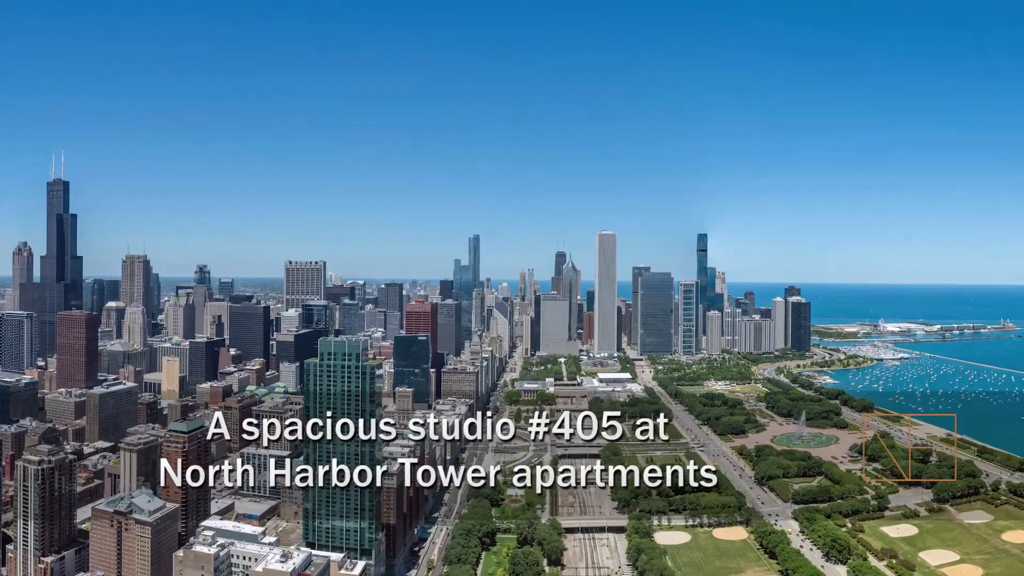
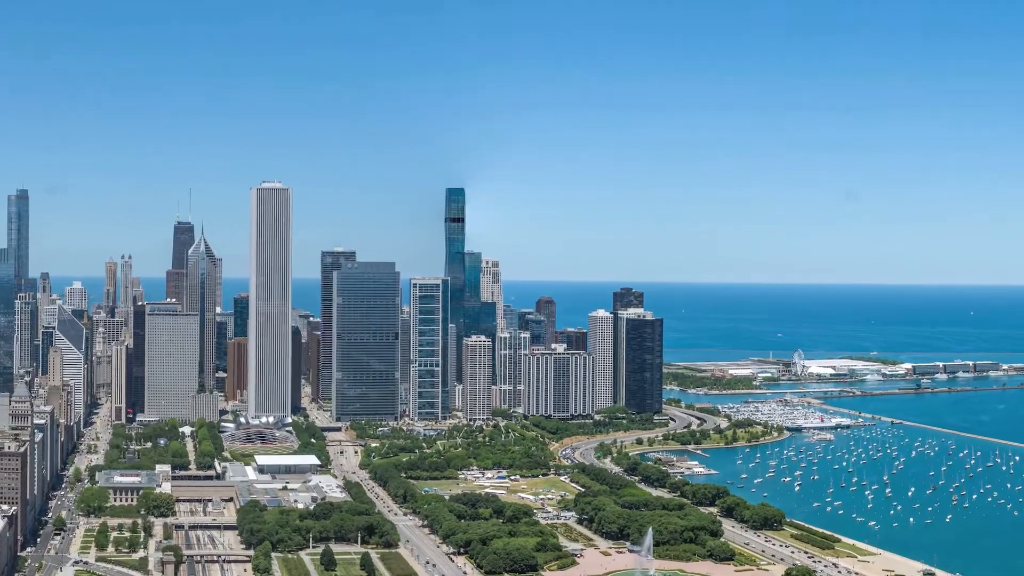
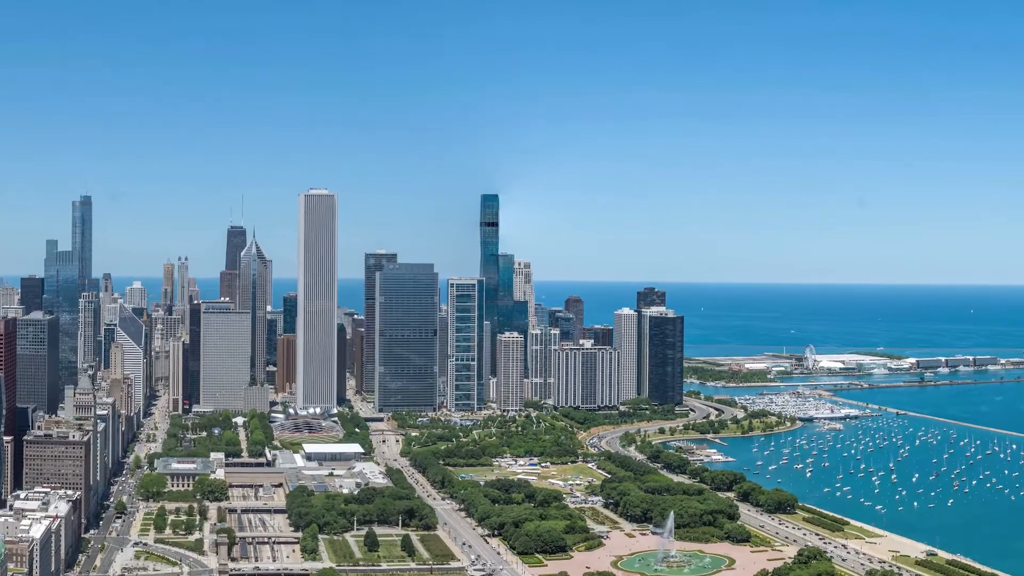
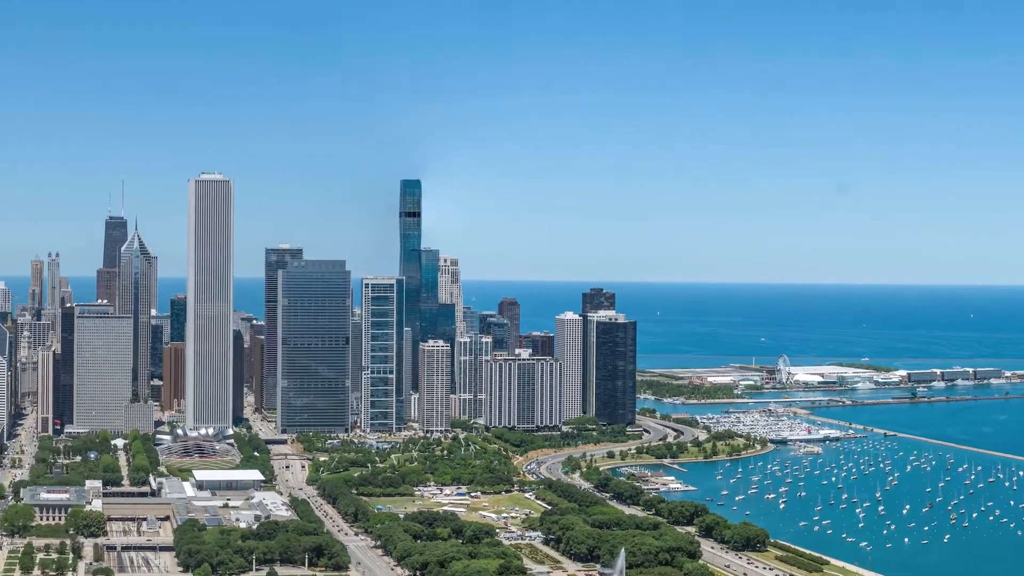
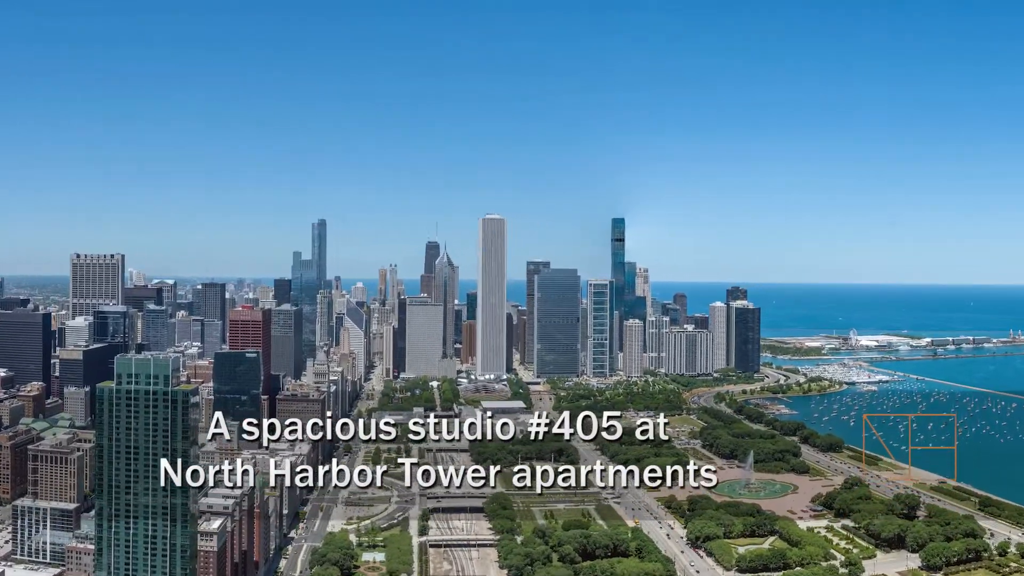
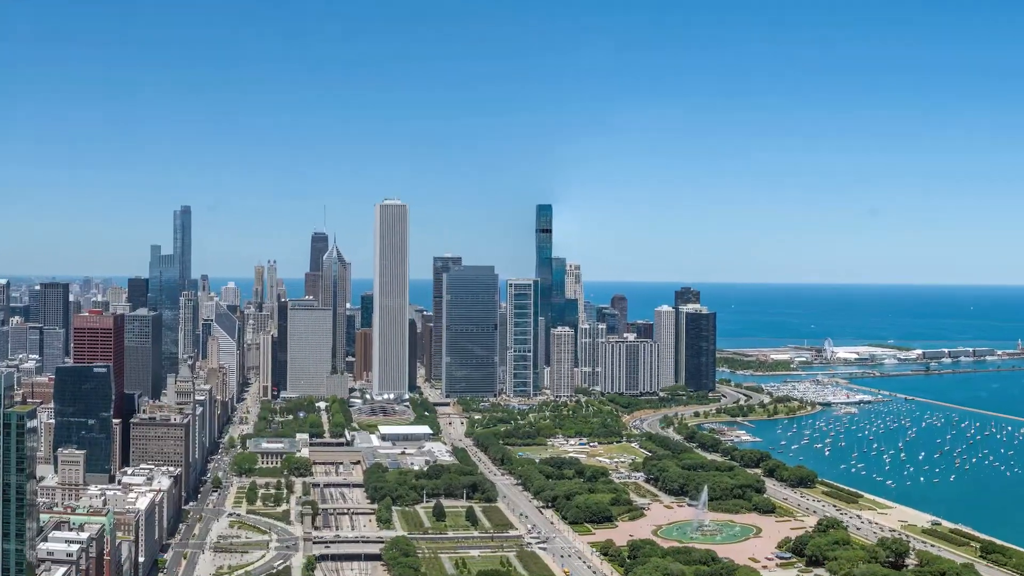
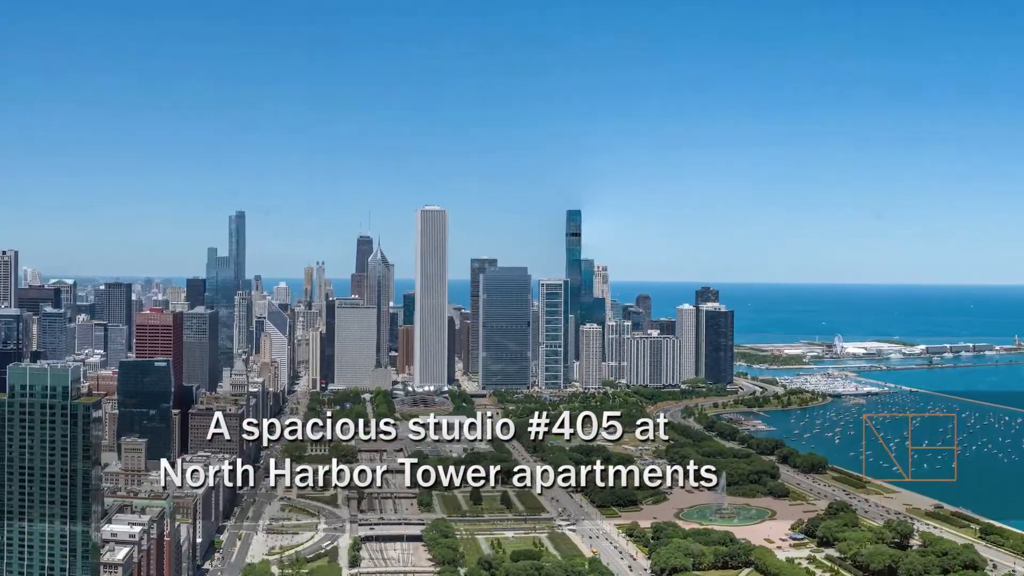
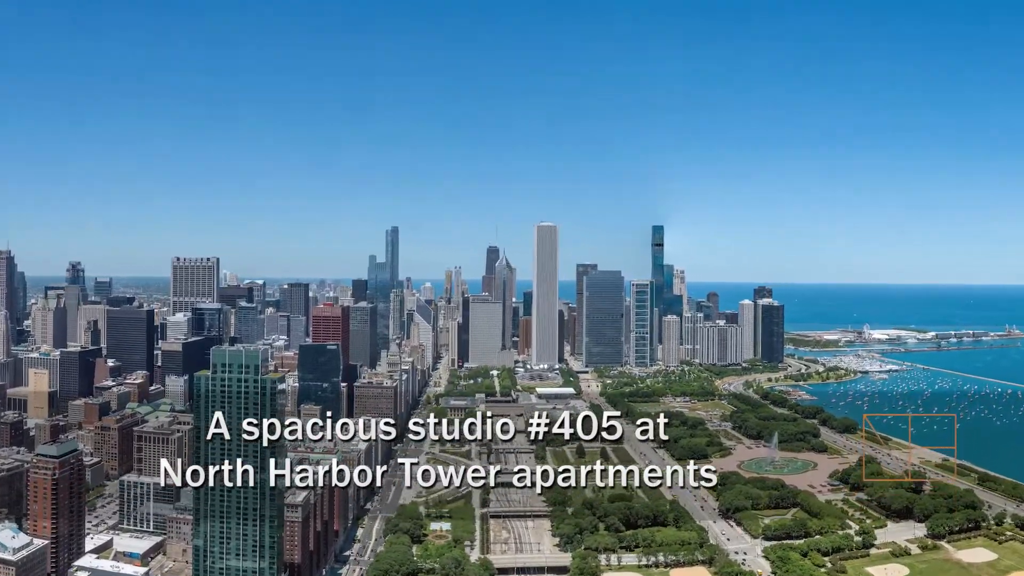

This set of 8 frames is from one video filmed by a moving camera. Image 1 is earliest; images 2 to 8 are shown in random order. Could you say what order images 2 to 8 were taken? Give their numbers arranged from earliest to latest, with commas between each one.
8, 5, 7, 6, 3, 2, 4
